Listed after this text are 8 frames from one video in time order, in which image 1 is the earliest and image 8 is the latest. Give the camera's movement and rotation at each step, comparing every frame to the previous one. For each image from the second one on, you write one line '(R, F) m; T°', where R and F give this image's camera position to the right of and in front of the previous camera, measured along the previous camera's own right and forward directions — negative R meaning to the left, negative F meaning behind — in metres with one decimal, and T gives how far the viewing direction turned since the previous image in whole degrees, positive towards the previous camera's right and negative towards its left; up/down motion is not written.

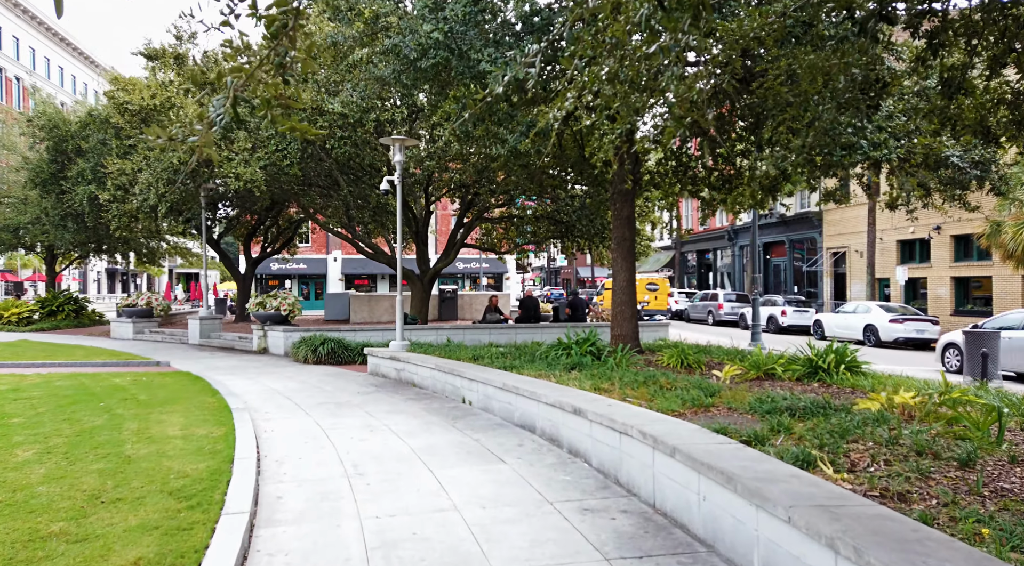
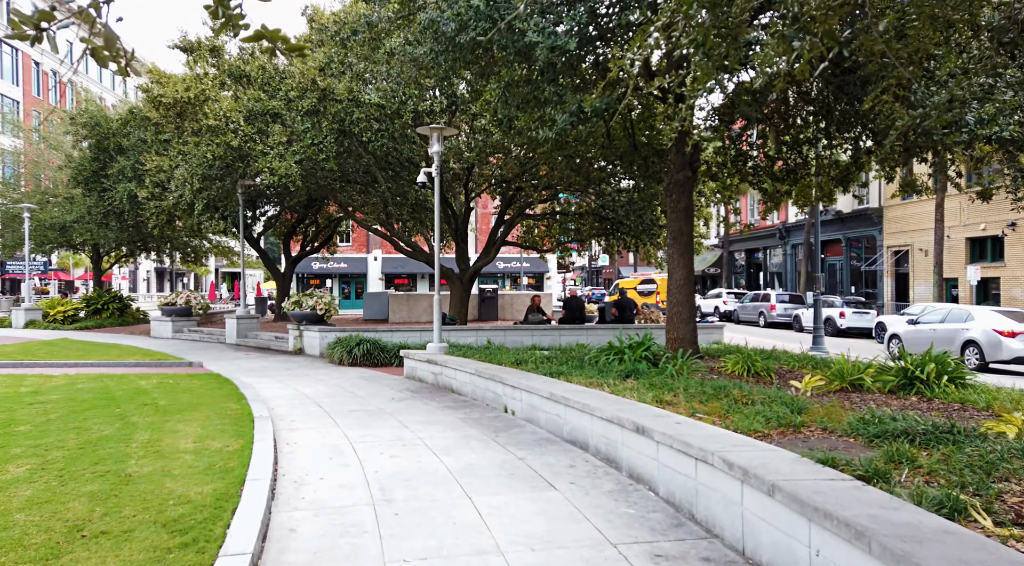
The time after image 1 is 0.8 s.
(-0.1, +1.1) m; -2°
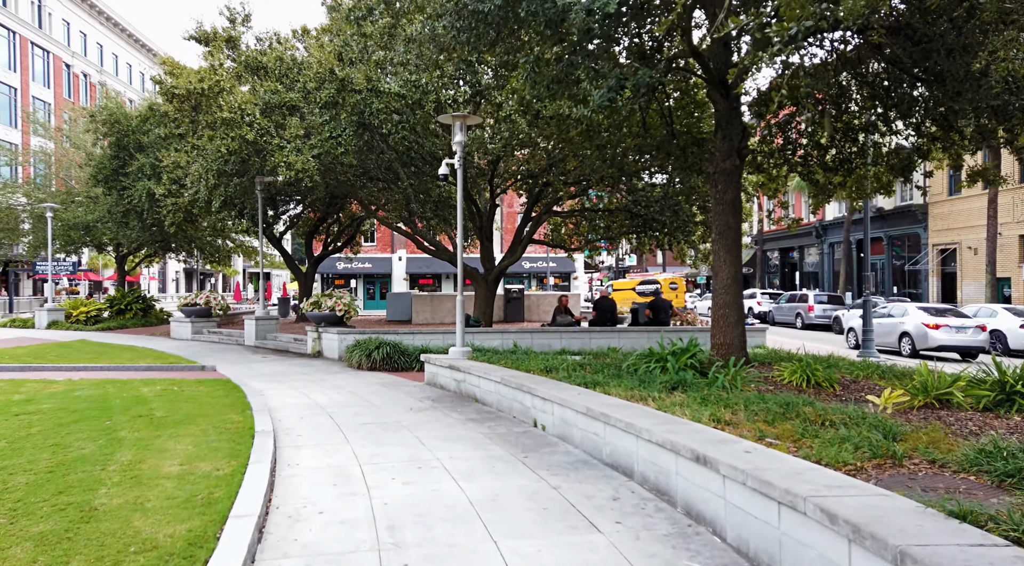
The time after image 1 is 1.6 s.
(-0.1, +1.1) m; -2°
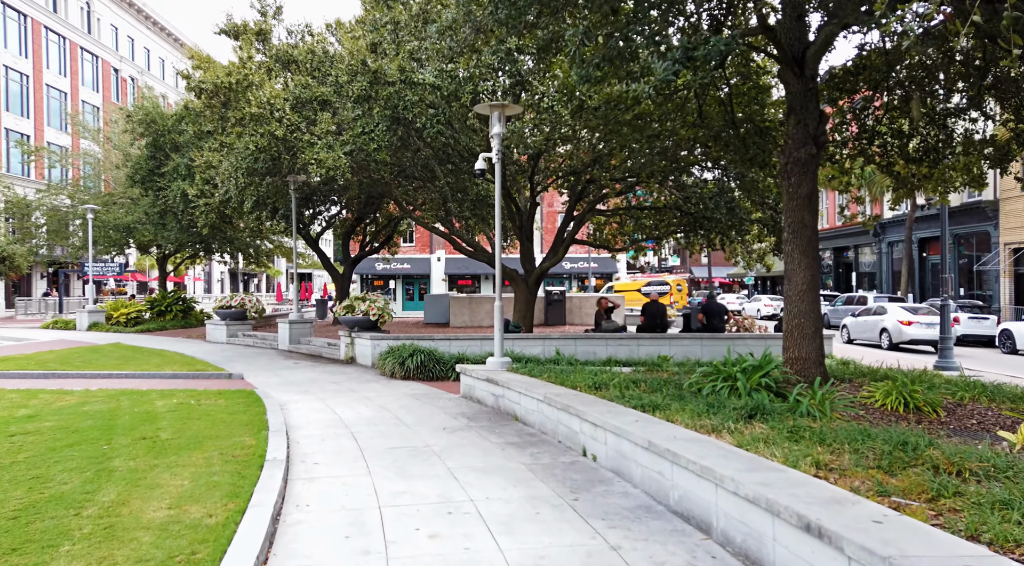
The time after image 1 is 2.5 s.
(-0.1, +1.3) m; -2°
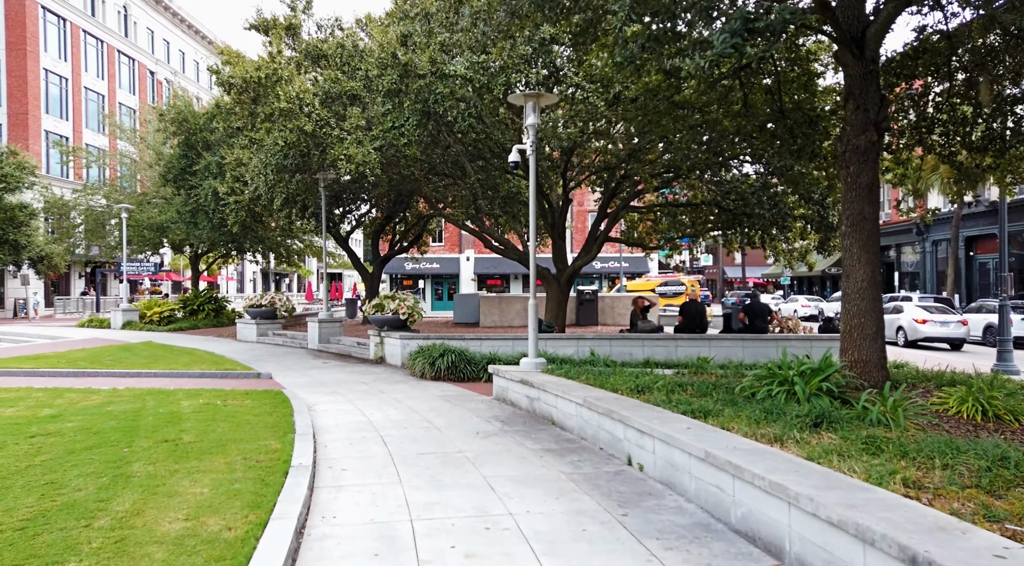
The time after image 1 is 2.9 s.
(-0.1, +0.5) m; -2°
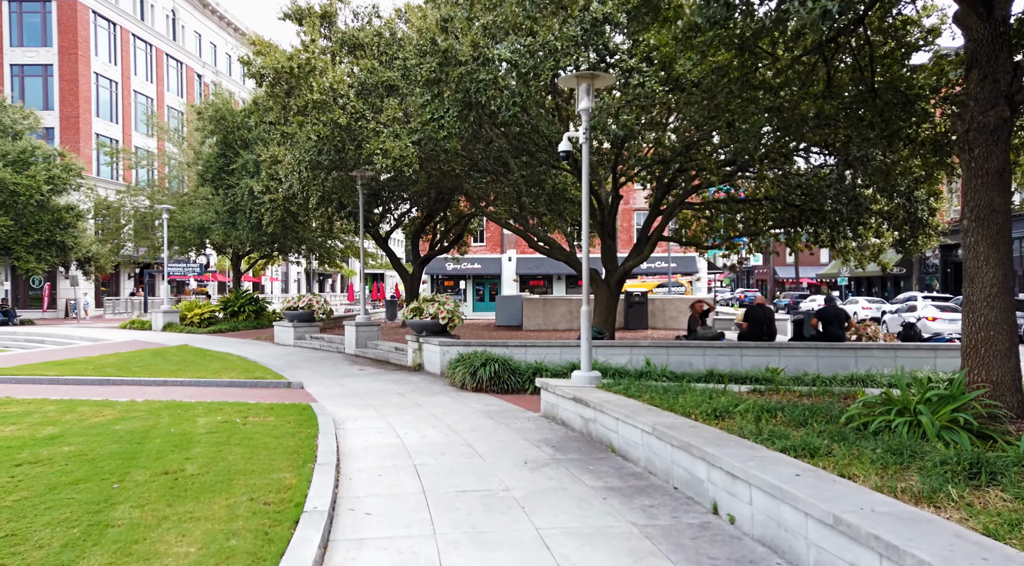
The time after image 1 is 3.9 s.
(-0.1, +1.4) m; -3°
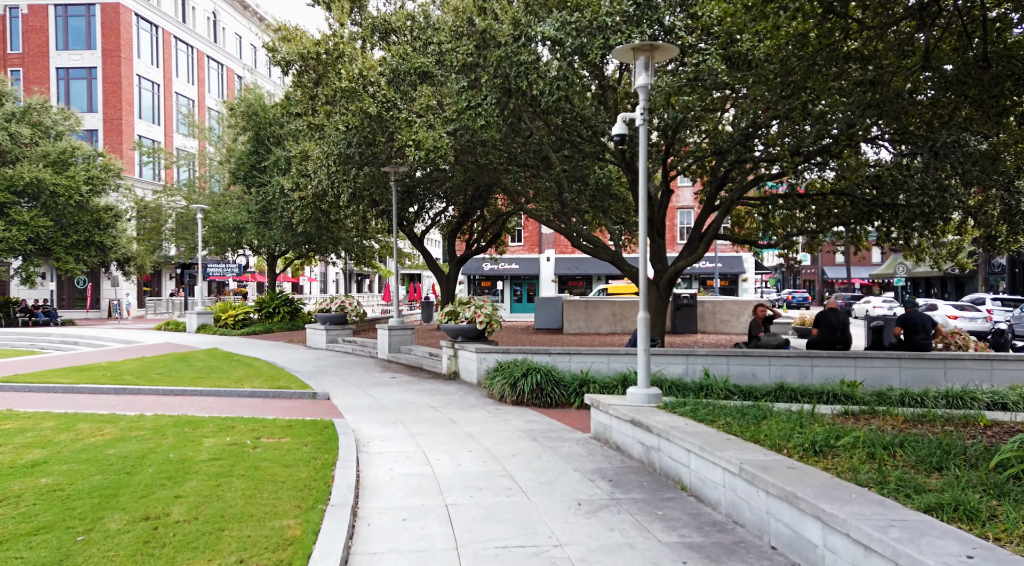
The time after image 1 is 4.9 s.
(-0.1, +1.5) m; -2°
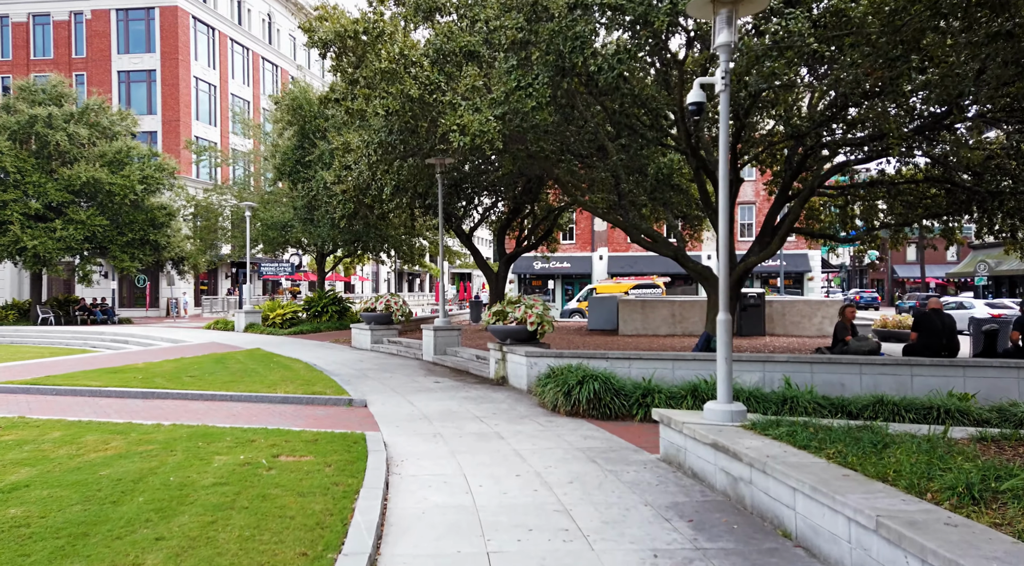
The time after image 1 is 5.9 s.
(-0.1, +1.6) m; -3°
